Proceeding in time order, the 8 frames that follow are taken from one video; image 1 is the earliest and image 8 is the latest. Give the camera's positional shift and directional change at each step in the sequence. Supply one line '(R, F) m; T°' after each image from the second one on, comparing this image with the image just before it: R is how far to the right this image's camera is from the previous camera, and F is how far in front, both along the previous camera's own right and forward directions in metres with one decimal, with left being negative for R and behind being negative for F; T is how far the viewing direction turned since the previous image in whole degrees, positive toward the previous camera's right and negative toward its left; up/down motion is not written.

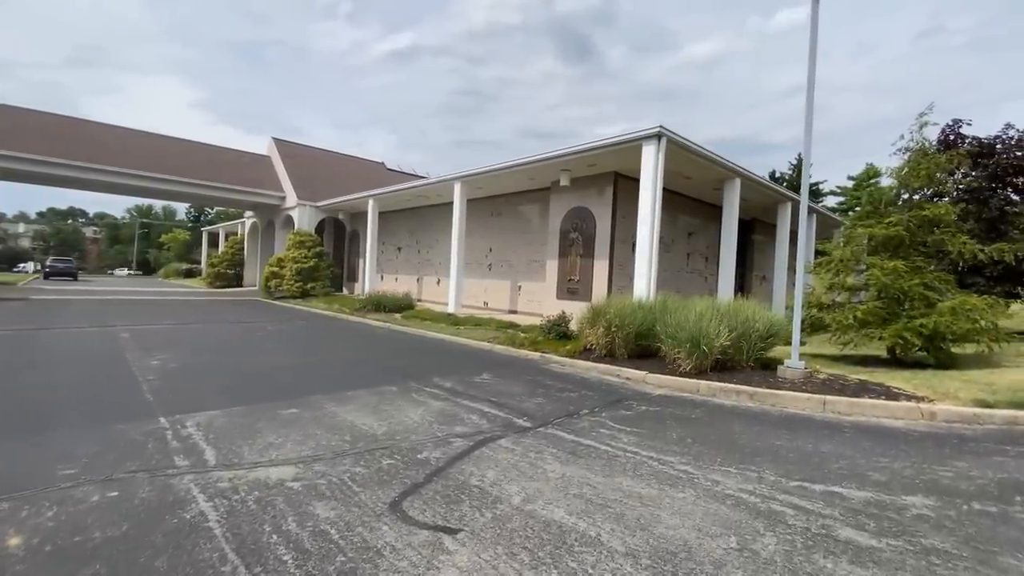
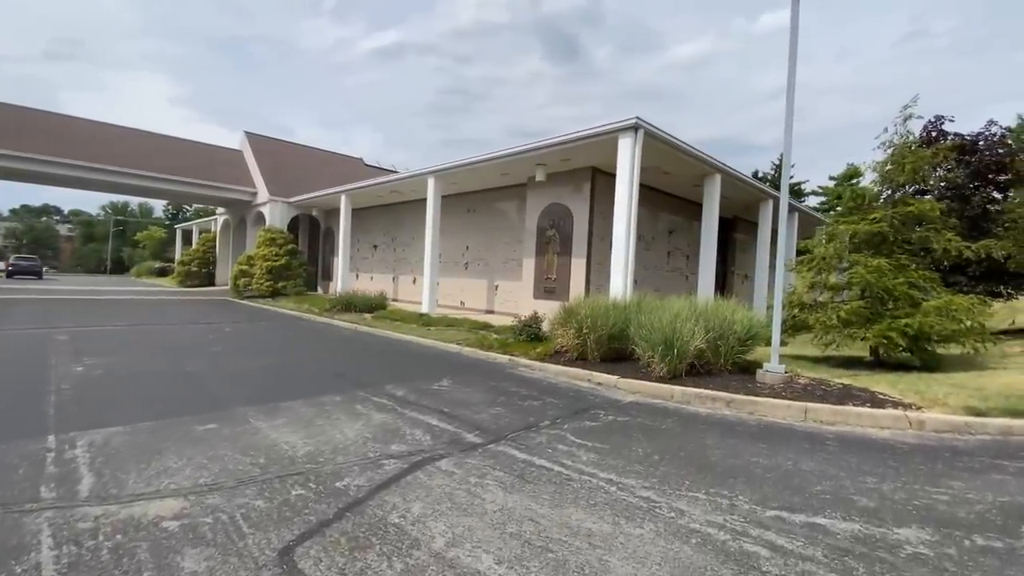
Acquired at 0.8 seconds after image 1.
(+0.4, +0.6) m; +2°
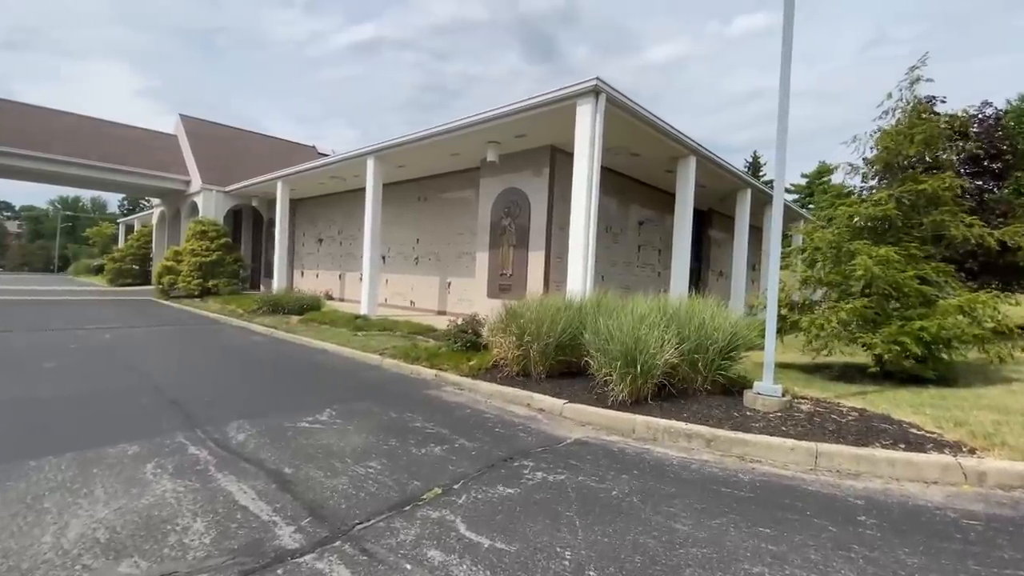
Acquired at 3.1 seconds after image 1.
(+0.7, +1.8) m; +3°
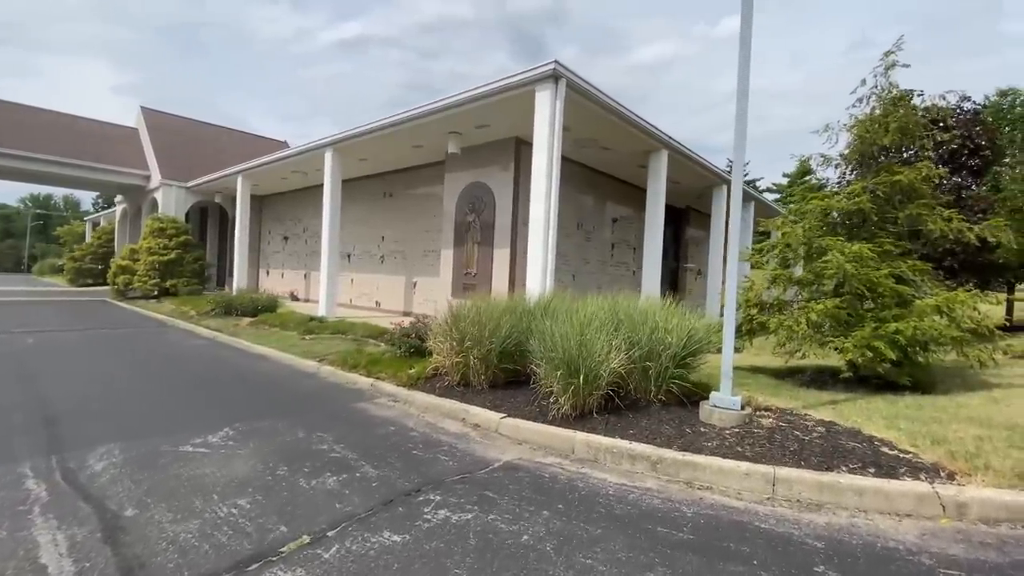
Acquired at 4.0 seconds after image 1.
(+0.6, +0.6) m; +1°
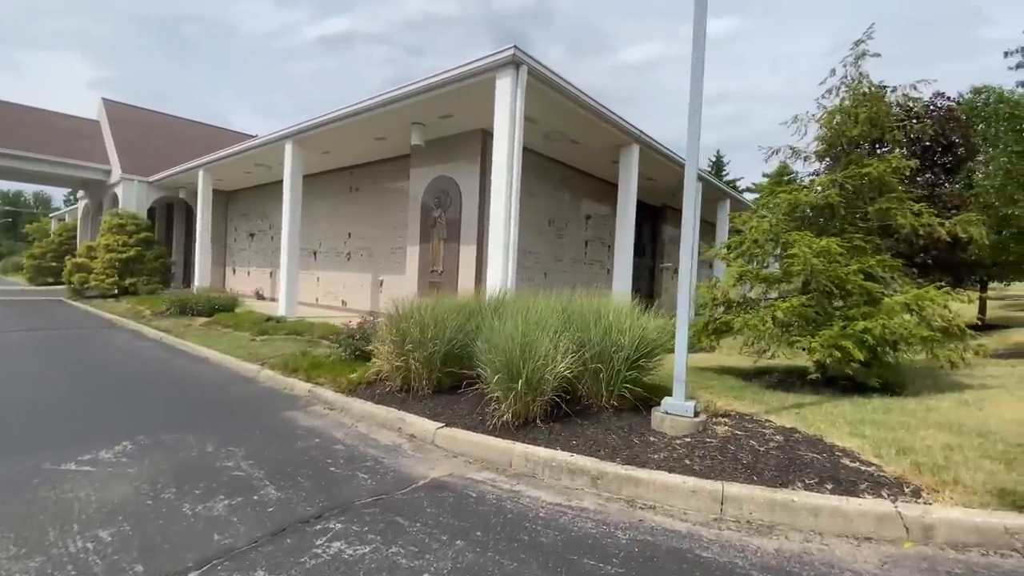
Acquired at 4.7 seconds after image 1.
(+0.4, +0.4) m; +2°
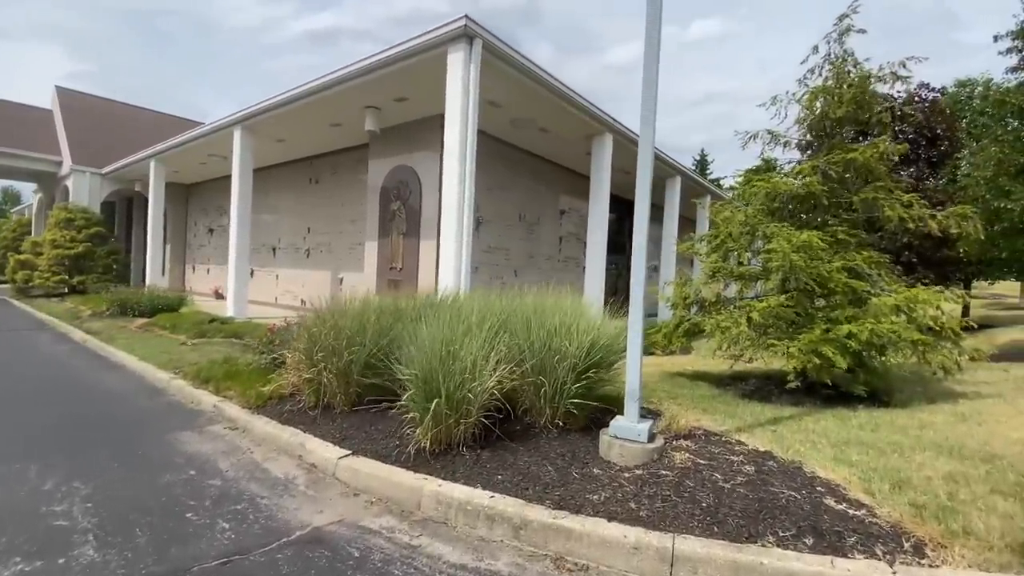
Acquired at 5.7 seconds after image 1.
(+0.5, +0.7) m; +1°
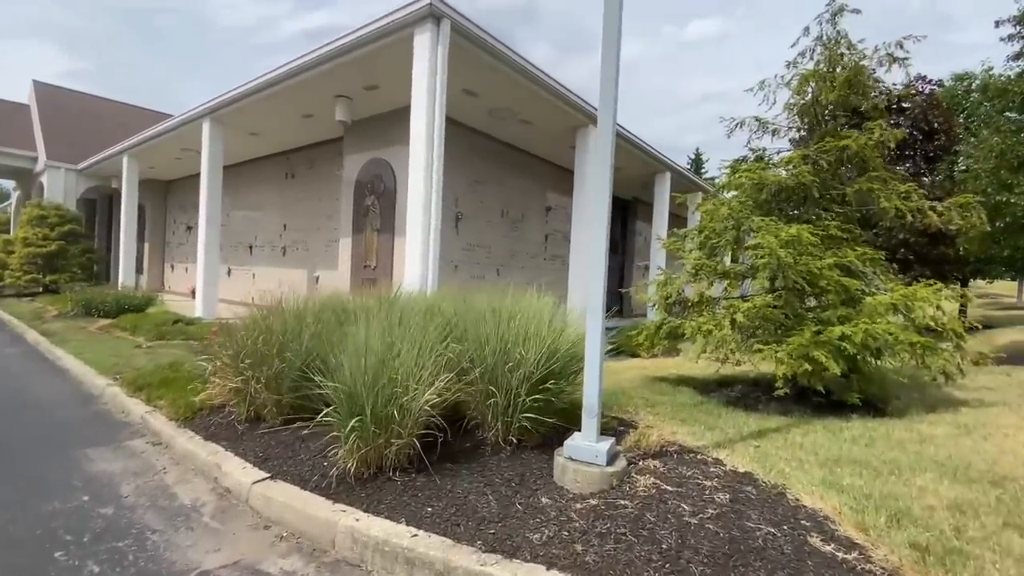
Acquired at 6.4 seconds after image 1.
(+0.3, +0.4) m; 0°
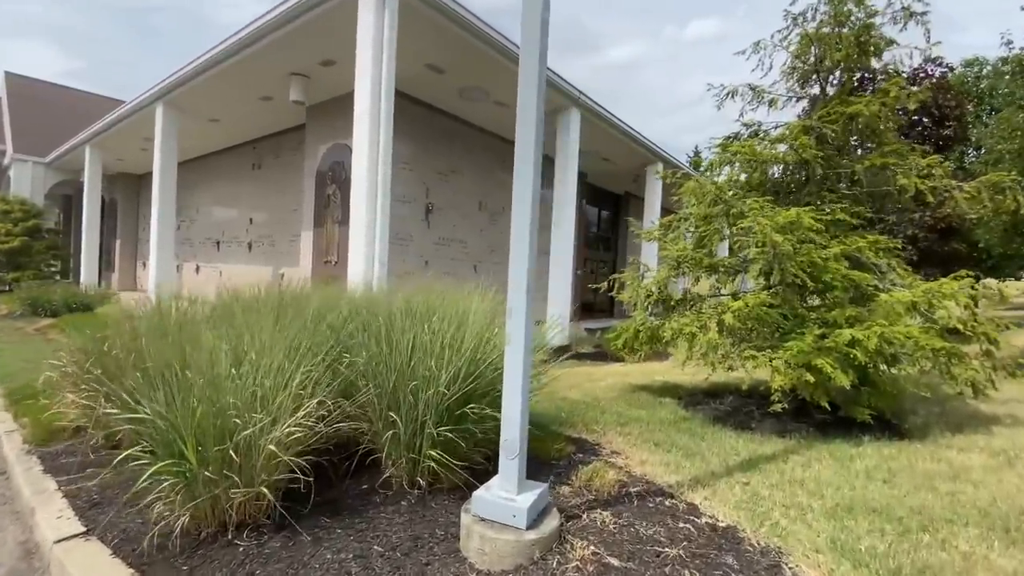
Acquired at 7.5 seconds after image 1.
(+0.5, +0.8) m; 0°
